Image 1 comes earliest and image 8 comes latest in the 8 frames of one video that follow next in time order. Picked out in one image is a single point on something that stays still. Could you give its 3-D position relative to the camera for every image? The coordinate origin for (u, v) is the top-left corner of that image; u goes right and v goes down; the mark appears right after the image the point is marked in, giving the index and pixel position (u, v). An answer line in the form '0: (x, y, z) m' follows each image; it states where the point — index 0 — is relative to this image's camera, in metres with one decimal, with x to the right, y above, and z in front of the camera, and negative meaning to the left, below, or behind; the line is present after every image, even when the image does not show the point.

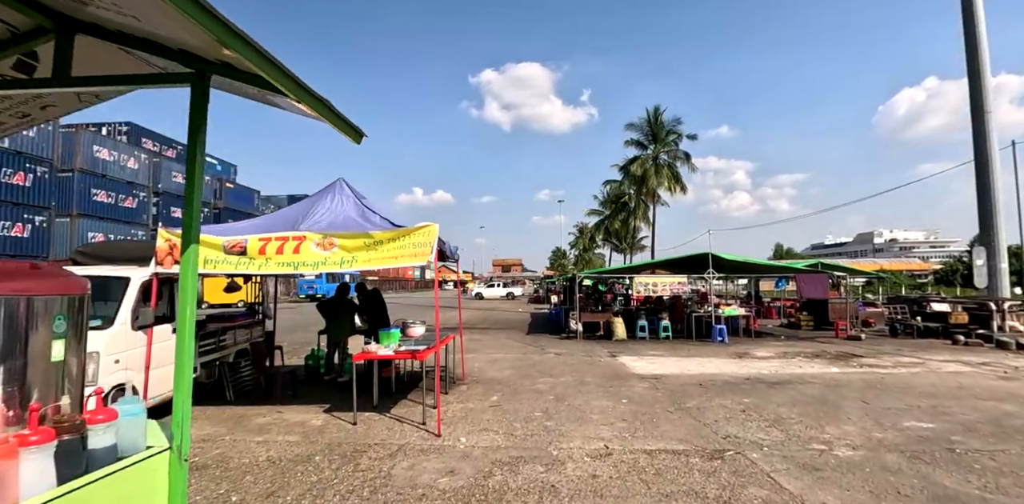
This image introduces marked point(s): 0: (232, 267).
0: (-3.1, -0.2, +5.9) m
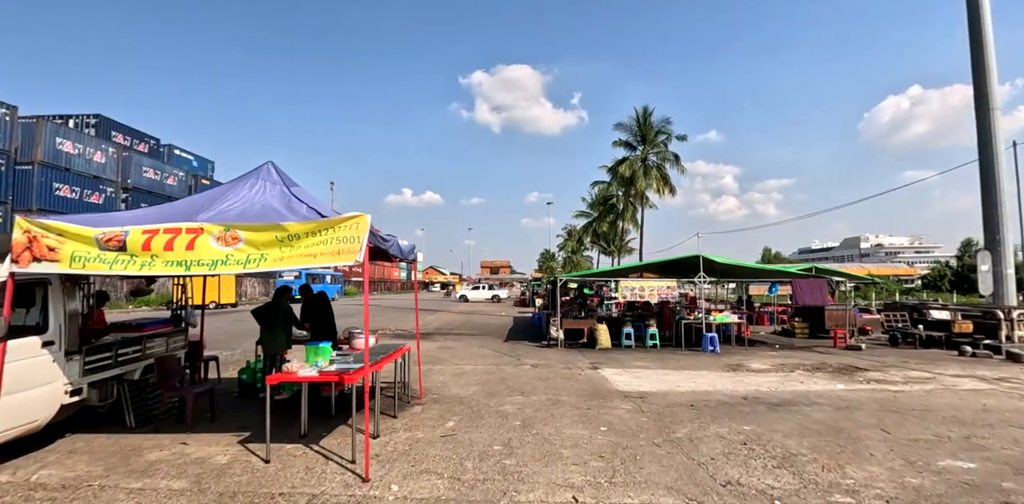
0: (-3.6, -0.1, +4.7) m
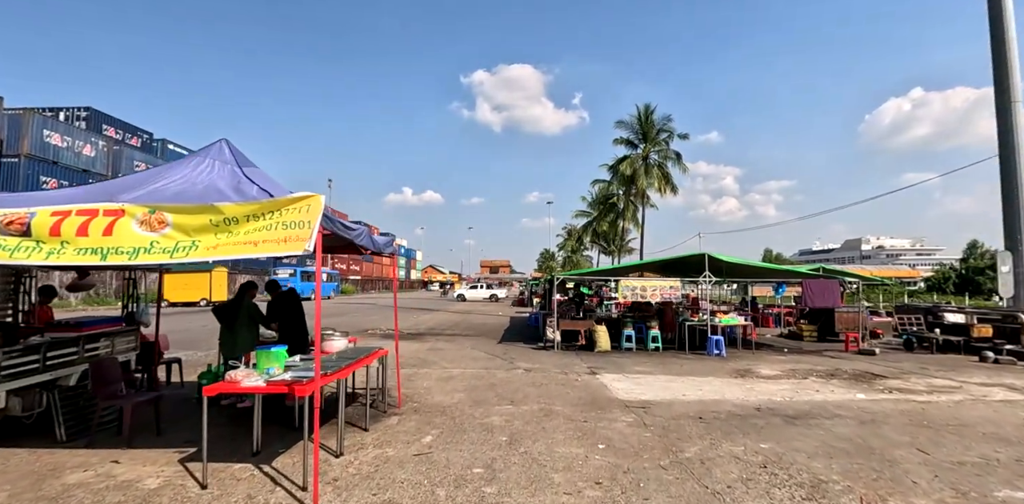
0: (-3.7, 0.0, +3.9) m
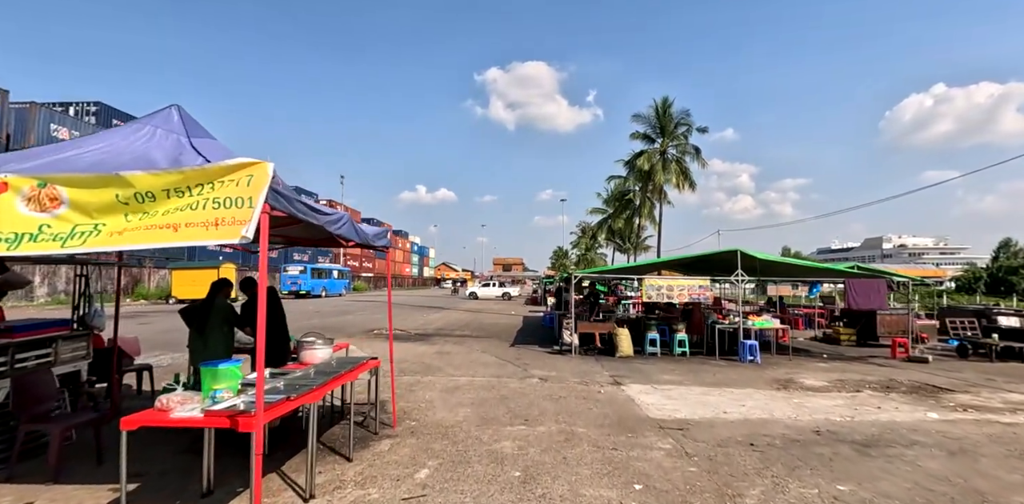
0: (-3.7, 0.0, +2.9) m
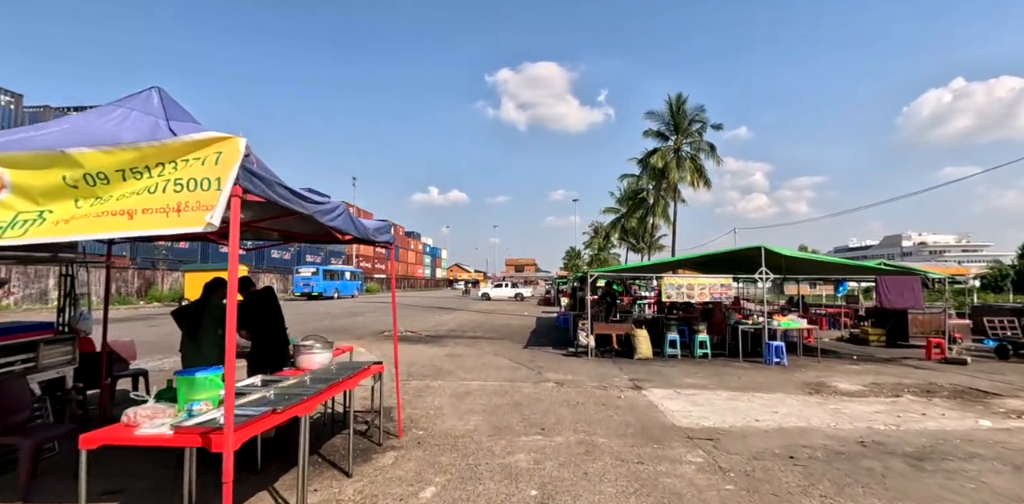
0: (-3.6, +0.1, +2.5) m
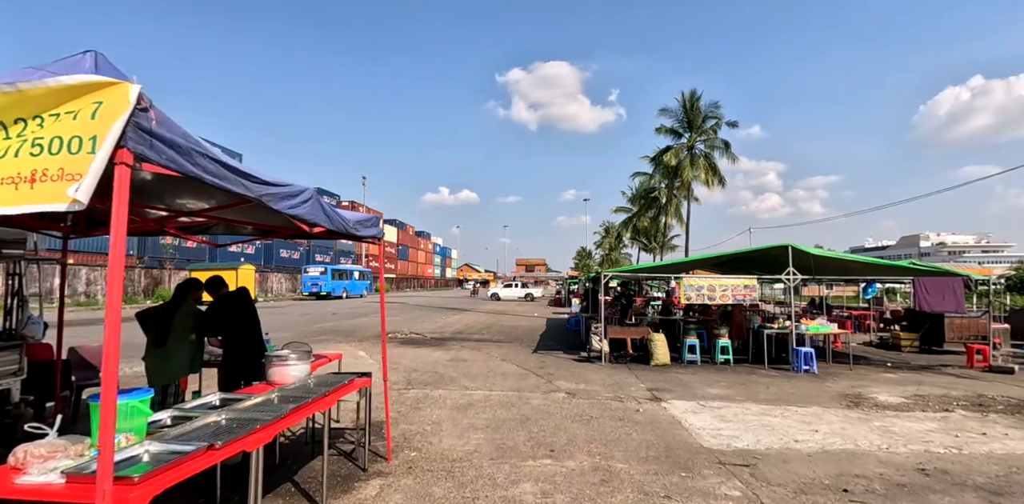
0: (-3.6, +0.1, +1.9) m
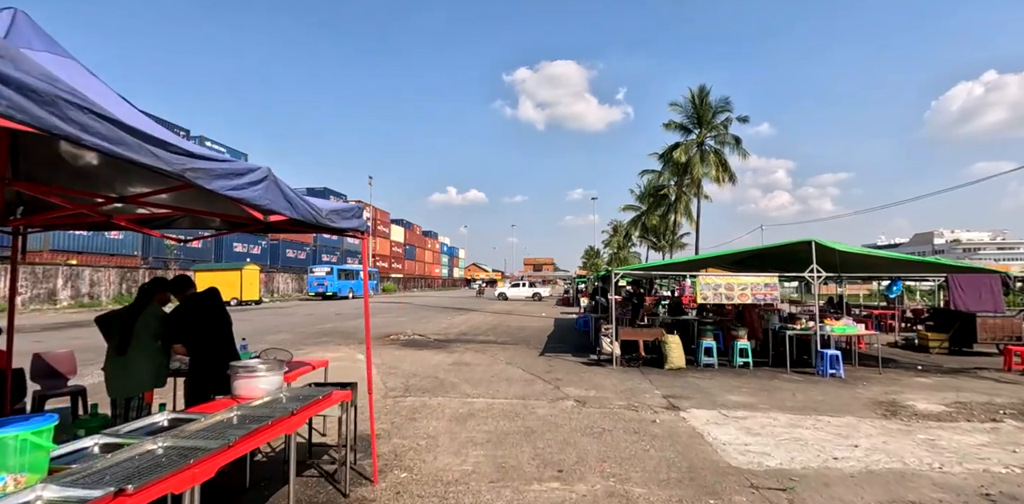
0: (-3.6, +0.1, +1.3) m
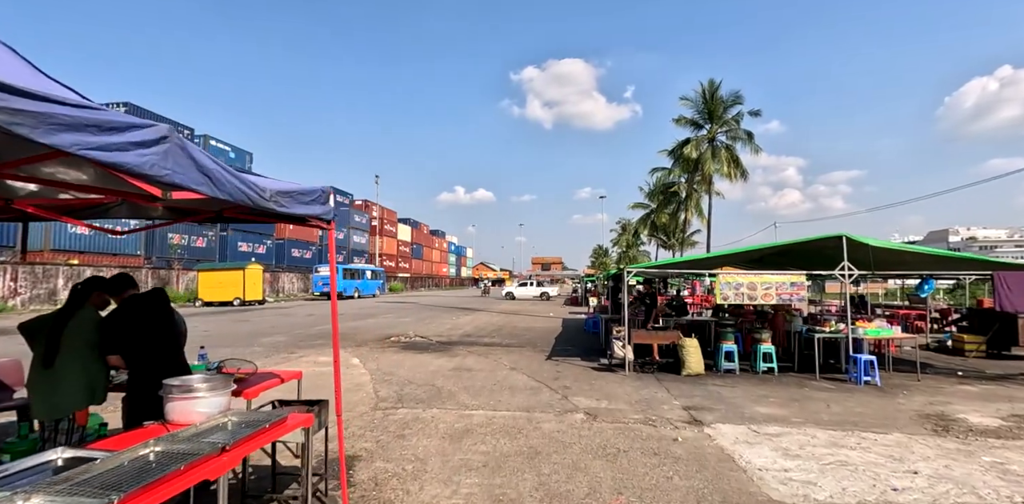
0: (-3.7, +0.2, +0.6) m
